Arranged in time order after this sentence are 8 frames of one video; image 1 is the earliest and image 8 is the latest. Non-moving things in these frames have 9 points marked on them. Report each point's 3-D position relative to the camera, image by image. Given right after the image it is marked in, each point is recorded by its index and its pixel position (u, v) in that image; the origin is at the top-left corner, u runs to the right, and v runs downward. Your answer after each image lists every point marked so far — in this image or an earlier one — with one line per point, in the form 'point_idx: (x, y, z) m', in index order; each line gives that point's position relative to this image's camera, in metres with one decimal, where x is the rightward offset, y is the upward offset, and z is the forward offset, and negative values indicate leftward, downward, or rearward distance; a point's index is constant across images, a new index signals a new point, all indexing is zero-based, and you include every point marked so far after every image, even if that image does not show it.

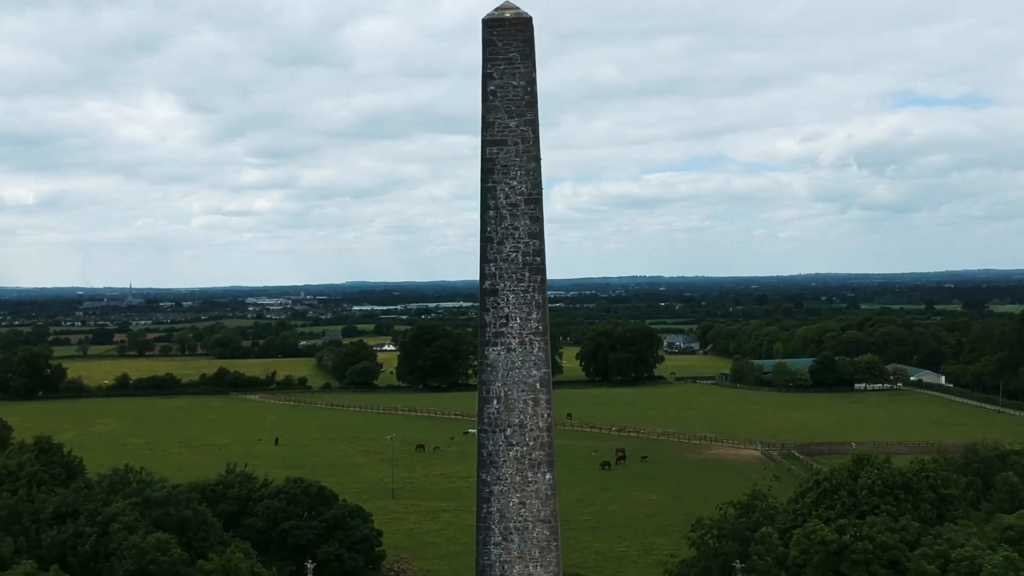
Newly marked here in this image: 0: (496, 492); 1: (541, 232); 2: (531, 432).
0: (-0.3, -3.5, +14.9) m
1: (+0.5, +1.0, +15.0) m
2: (+0.3, -2.4, +14.9) m
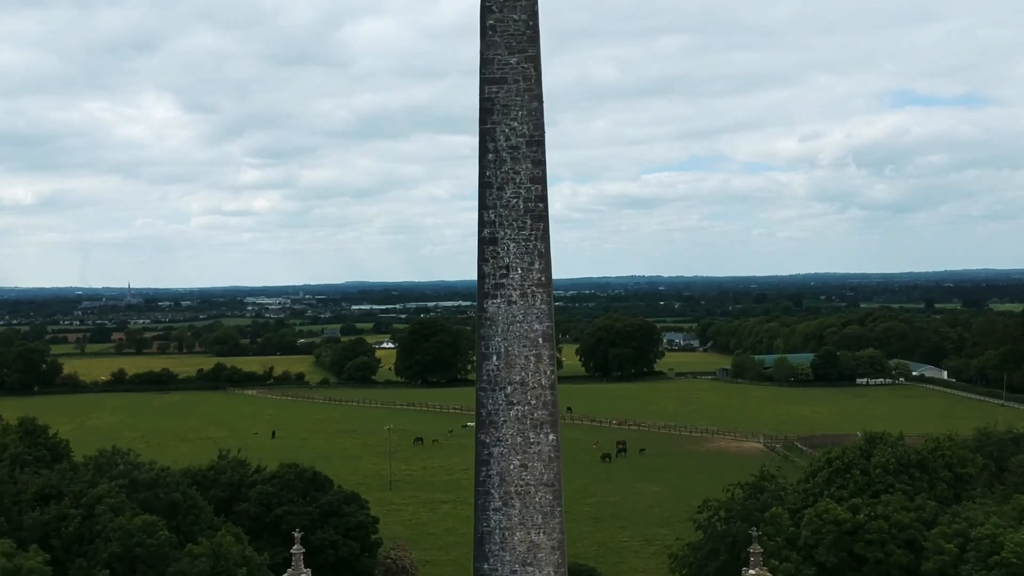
0: (-0.3, -2.6, +14.0) m
1: (+0.5, +1.8, +14.1) m
2: (+0.3, -1.6, +13.9) m
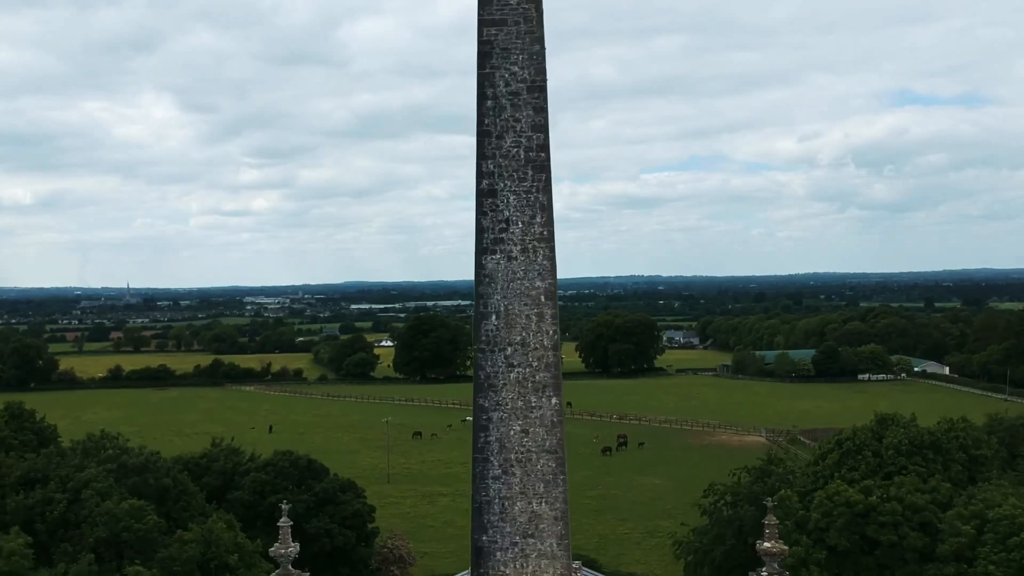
0: (-0.3, -2.0, +13.1) m
1: (+0.5, +2.4, +13.2) m
2: (+0.3, -0.9, +13.1) m
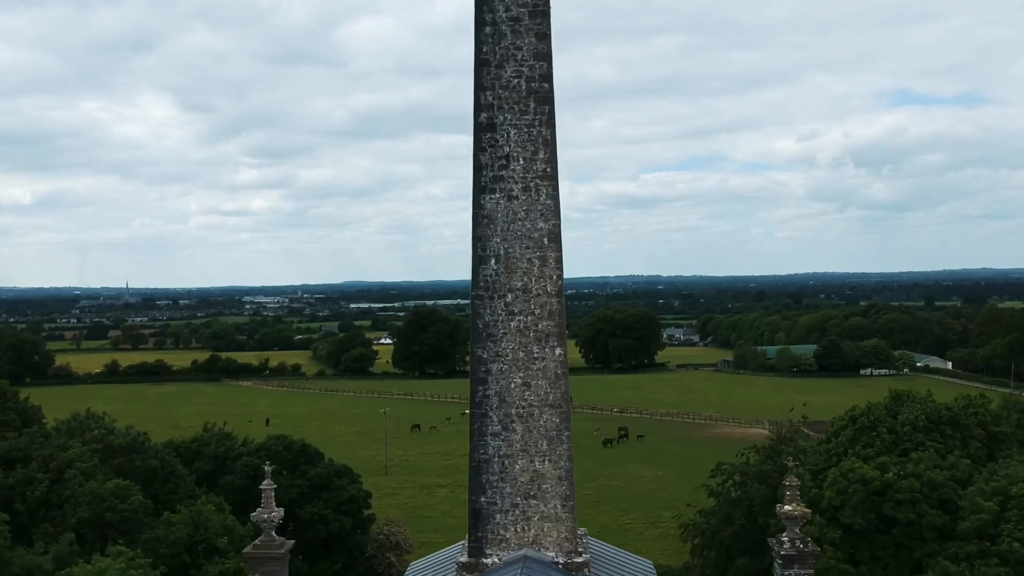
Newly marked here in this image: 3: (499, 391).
0: (-0.3, -1.1, +12.1) m
1: (+0.5, +3.3, +12.2) m
2: (+0.3, -0.1, +12.1) m
3: (-0.2, -1.4, +12.1) m
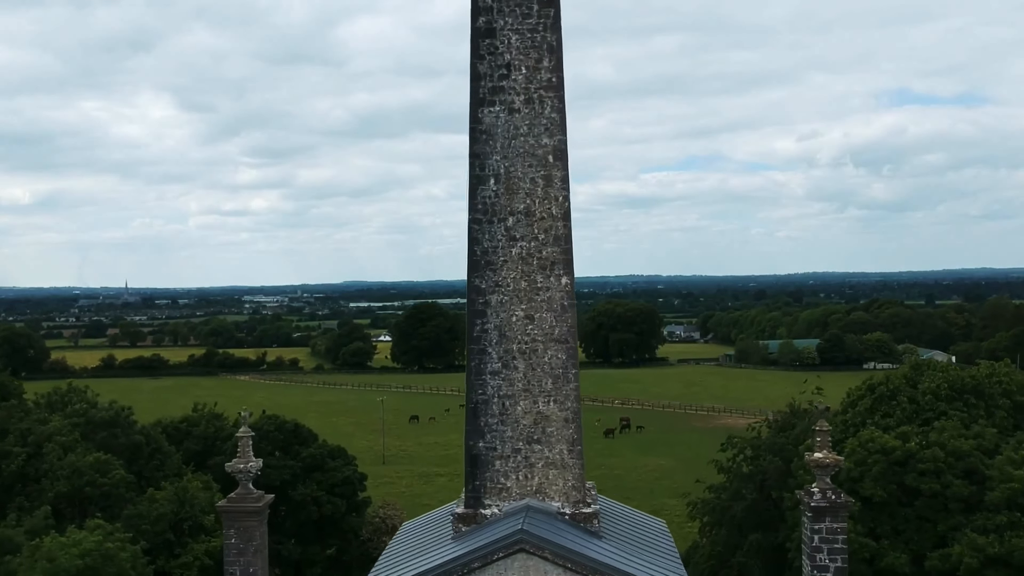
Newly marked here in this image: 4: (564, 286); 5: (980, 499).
0: (-0.2, -0.2, +11.0) m
1: (+0.5, +4.2, +11.1) m
2: (+0.3, +0.8, +11.0) m
3: (-0.2, -0.5, +10.9) m
4: (+0.7, 0.0, +11.0) m
5: (+10.5, -4.7, +19.8) m
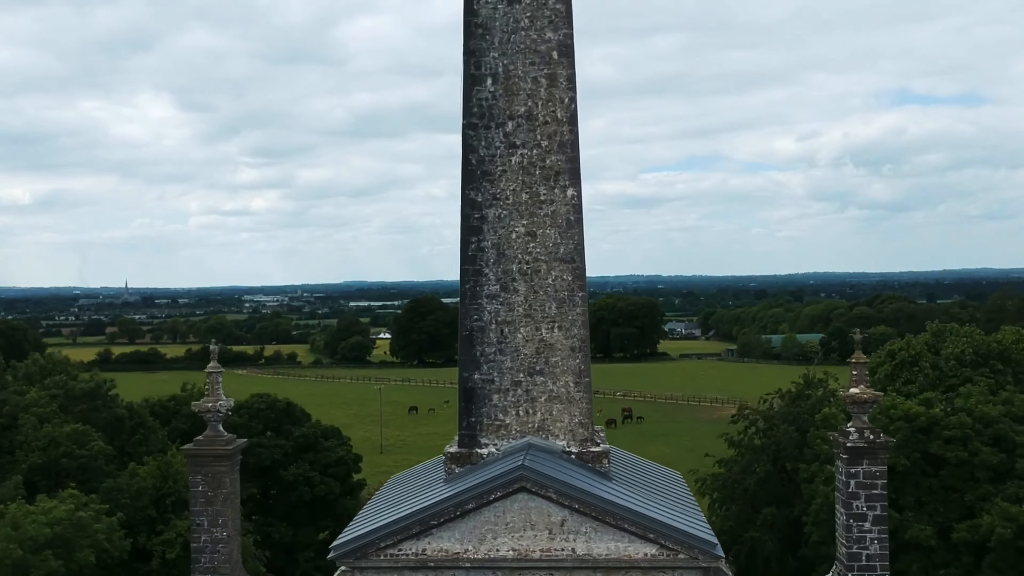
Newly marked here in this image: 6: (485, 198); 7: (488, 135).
0: (-0.2, +0.8, +9.8) m
1: (+0.5, +5.2, +9.9) m
2: (+0.3, +1.8, +9.8) m
3: (-0.2, +0.5, +9.7) m
4: (+0.7, +1.0, +9.8) m
5: (+10.5, -3.8, +18.6) m
6: (-0.3, +1.0, +9.8) m
7: (-0.3, +1.7, +9.8) m
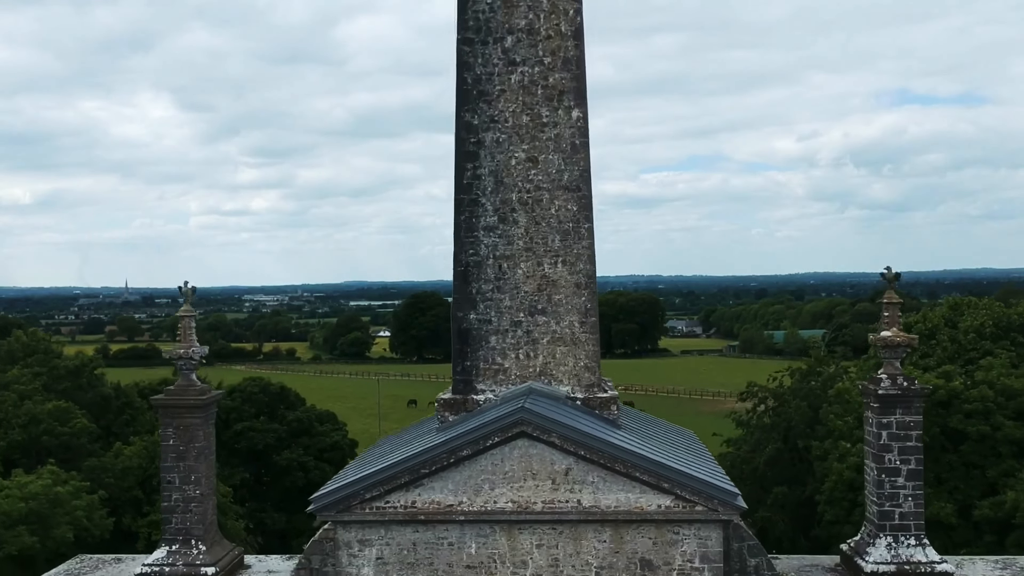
0: (-0.2, +1.5, +8.9) m
1: (+0.5, +5.9, +9.0) m
2: (+0.3, +2.5, +8.9) m
3: (-0.2, +1.2, +8.9) m
4: (+0.6, +1.7, +8.9) m
5: (+10.5, -3.1, +17.8) m
6: (-0.3, +1.7, +8.9) m
7: (-0.3, +2.4, +8.9) m
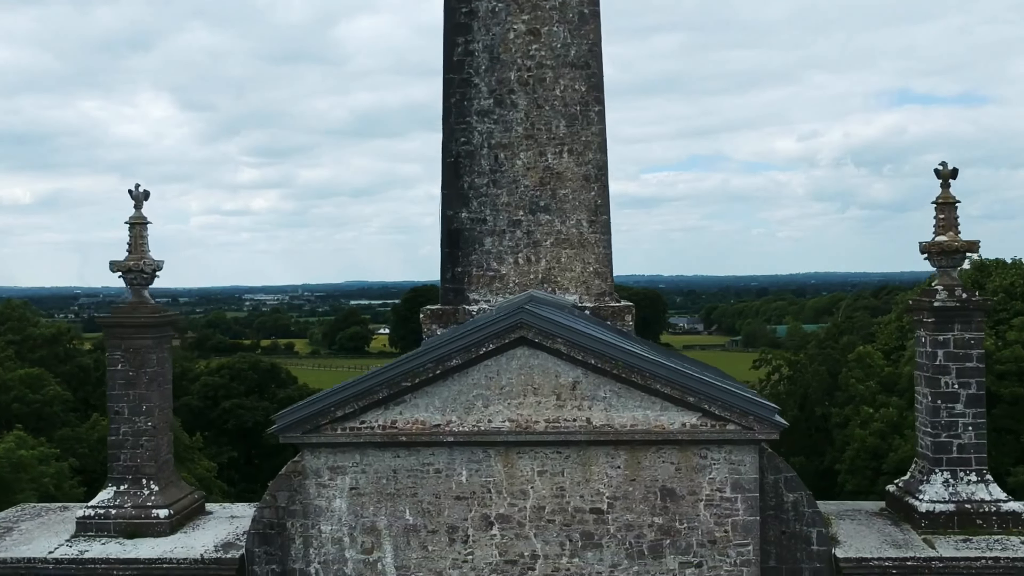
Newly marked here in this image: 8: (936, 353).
0: (-0.3, +2.4, +7.7) m
1: (+0.5, +6.8, +7.8) m
2: (+0.3, +3.4, +7.7) m
3: (-0.2, +2.1, +7.7) m
4: (+0.6, +2.6, +7.7) m
5: (+10.5, -2.2, +16.5) m
6: (-0.3, +2.6, +7.7) m
7: (-0.3, +3.3, +7.7) m
8: (+3.8, -0.6, +7.9) m
